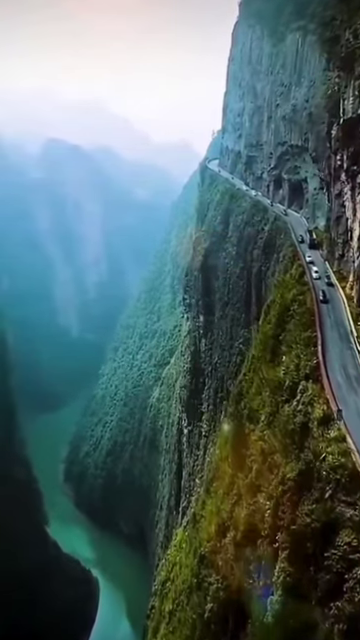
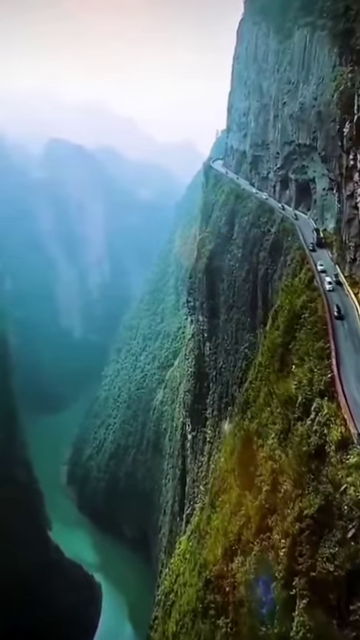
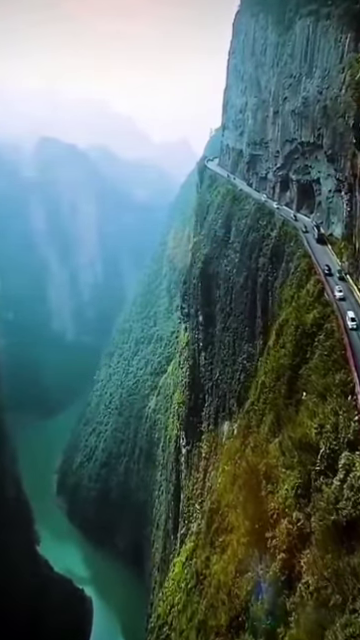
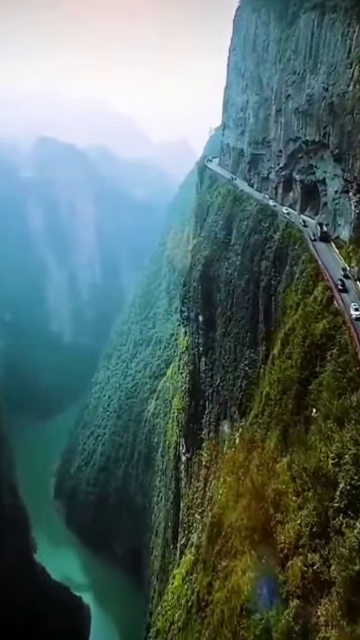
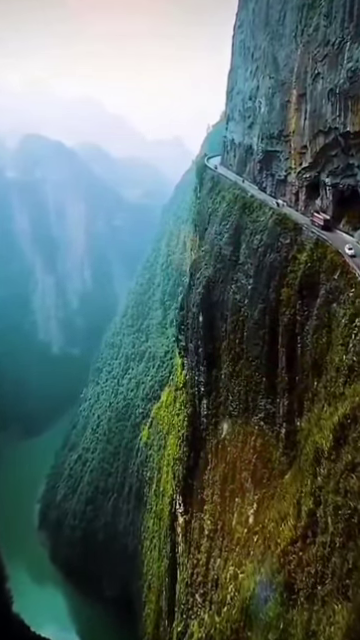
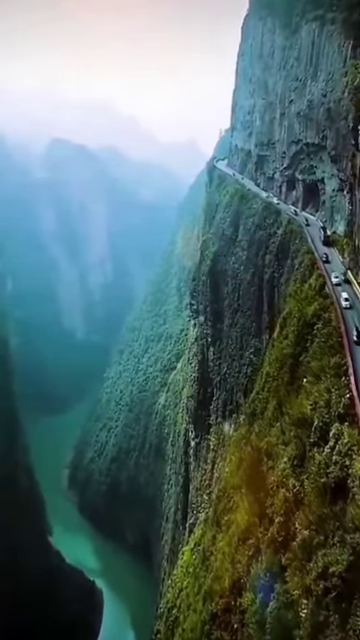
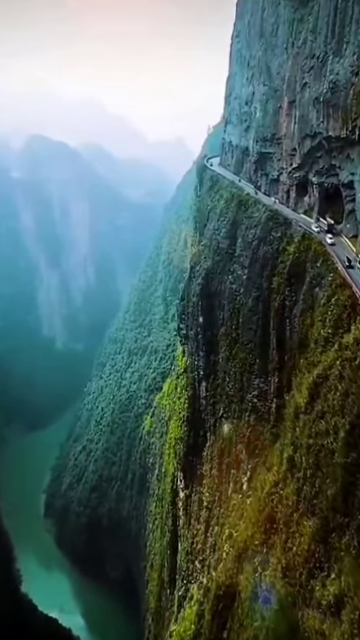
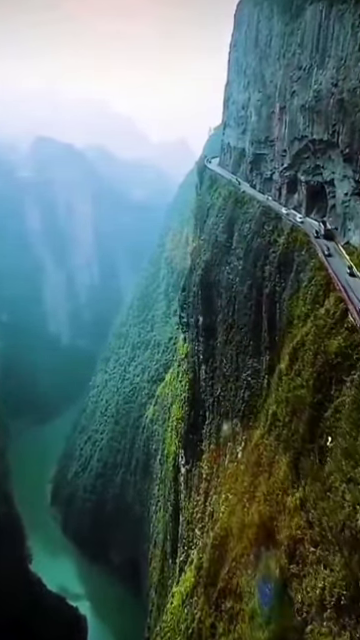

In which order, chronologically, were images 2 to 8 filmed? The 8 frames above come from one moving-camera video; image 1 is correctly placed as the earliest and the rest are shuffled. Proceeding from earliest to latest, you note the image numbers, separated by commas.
2, 6, 3, 4, 8, 7, 5
